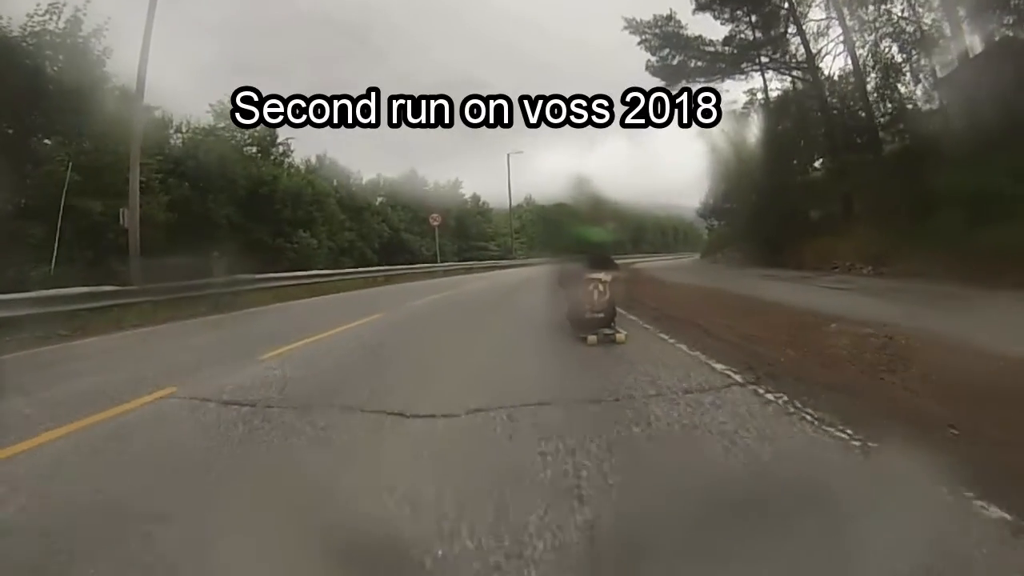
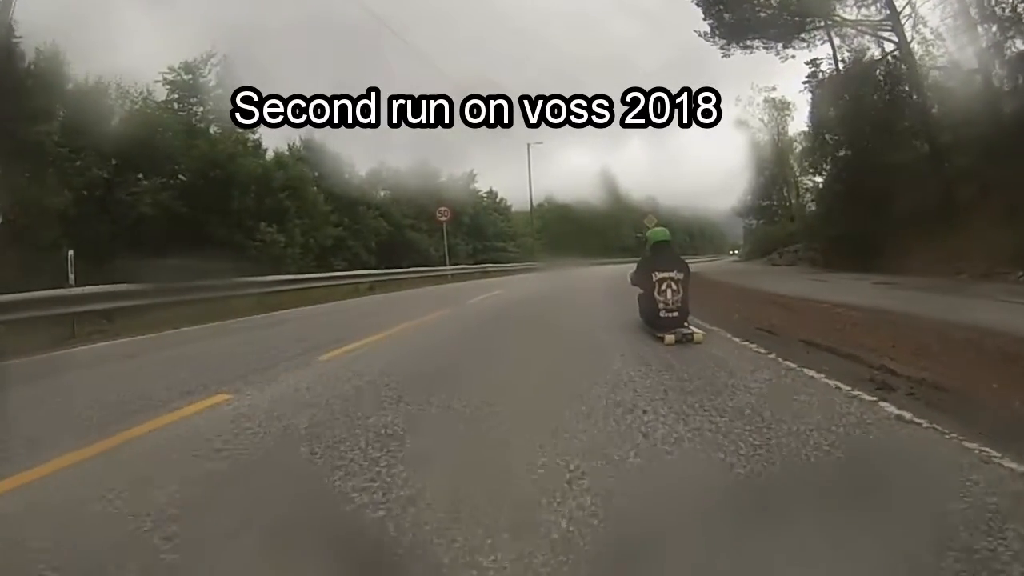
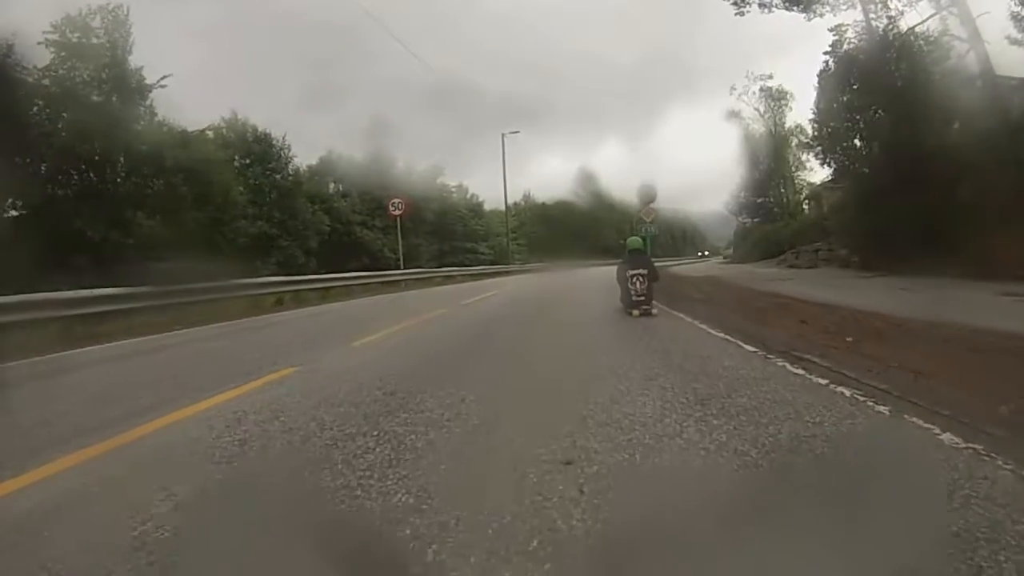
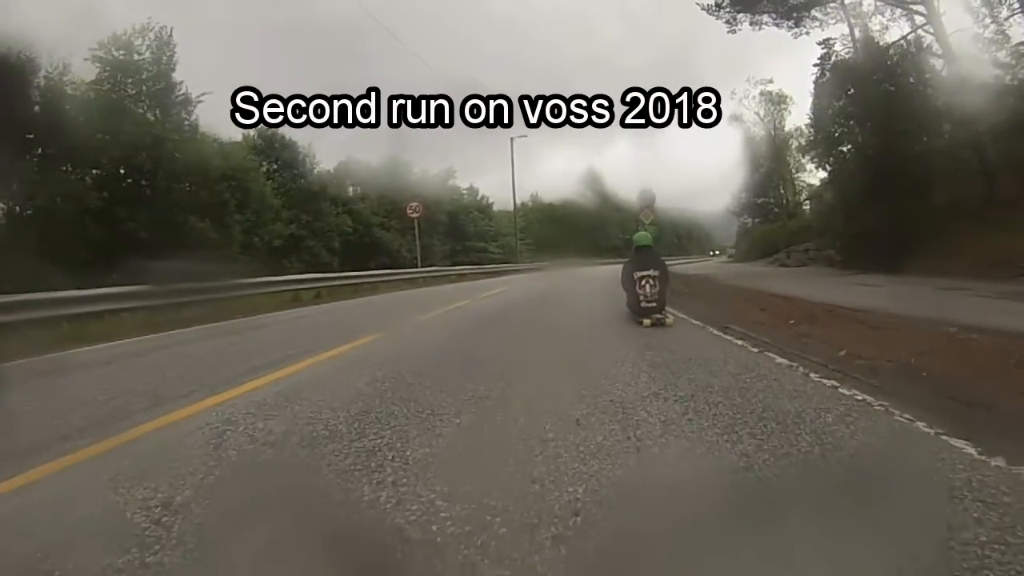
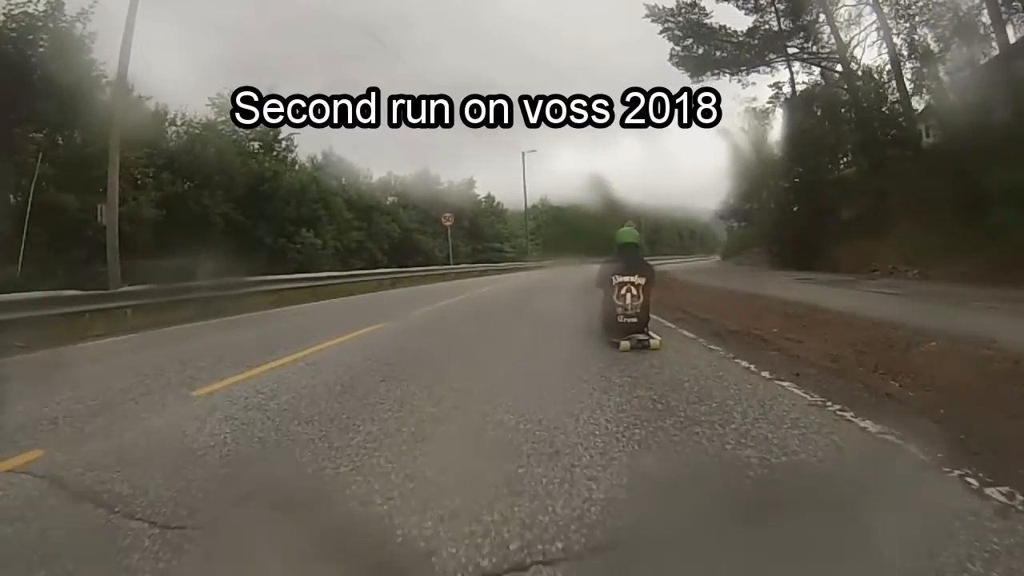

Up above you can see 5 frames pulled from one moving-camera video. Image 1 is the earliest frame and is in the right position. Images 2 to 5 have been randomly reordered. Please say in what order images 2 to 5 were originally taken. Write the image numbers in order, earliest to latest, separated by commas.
5, 2, 4, 3
